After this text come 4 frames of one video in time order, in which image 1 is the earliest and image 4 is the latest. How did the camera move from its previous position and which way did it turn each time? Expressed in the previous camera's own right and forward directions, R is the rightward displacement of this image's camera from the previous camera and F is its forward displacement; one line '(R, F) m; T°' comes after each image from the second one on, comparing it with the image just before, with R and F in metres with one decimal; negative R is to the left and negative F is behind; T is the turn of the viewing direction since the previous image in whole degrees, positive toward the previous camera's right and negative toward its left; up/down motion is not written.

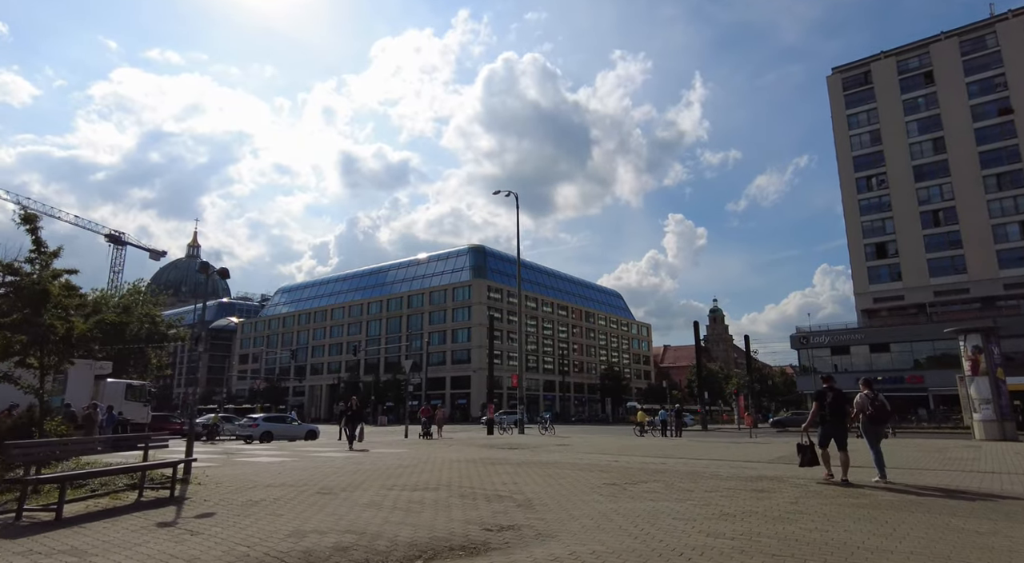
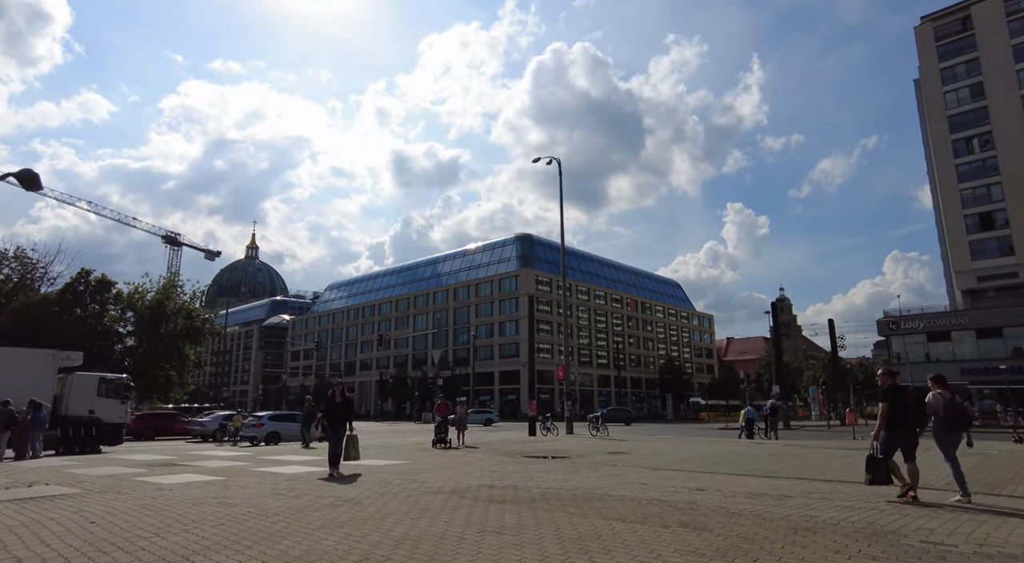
(+0.6, +5.1) m; -5°
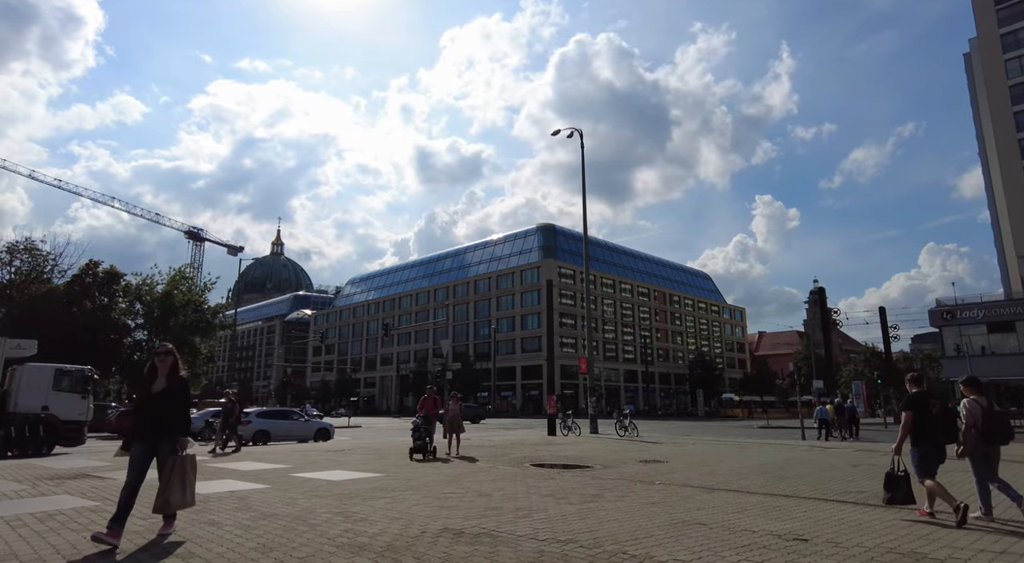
(+0.4, +3.3) m; -2°
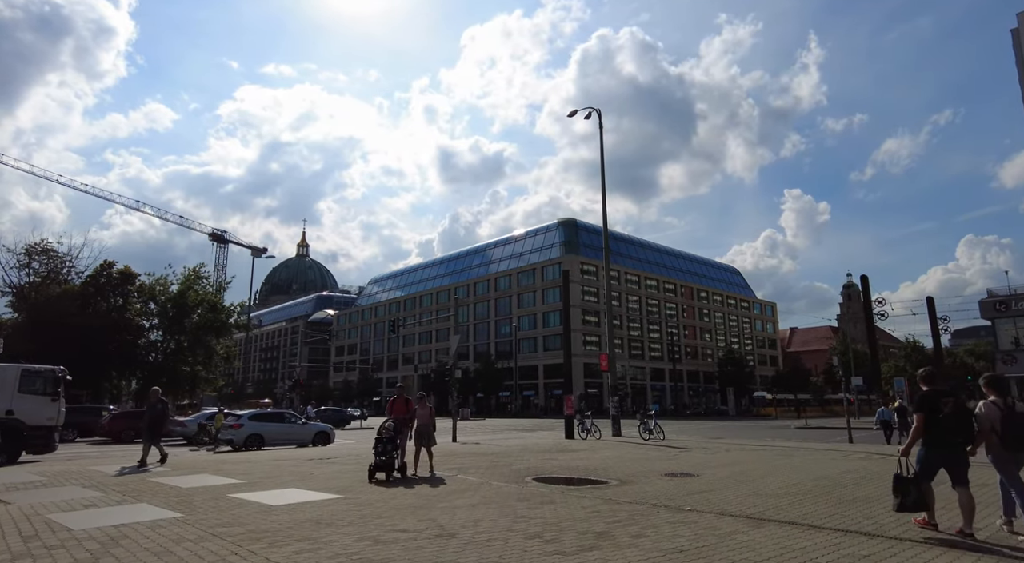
(+0.5, +2.2) m; -2°
